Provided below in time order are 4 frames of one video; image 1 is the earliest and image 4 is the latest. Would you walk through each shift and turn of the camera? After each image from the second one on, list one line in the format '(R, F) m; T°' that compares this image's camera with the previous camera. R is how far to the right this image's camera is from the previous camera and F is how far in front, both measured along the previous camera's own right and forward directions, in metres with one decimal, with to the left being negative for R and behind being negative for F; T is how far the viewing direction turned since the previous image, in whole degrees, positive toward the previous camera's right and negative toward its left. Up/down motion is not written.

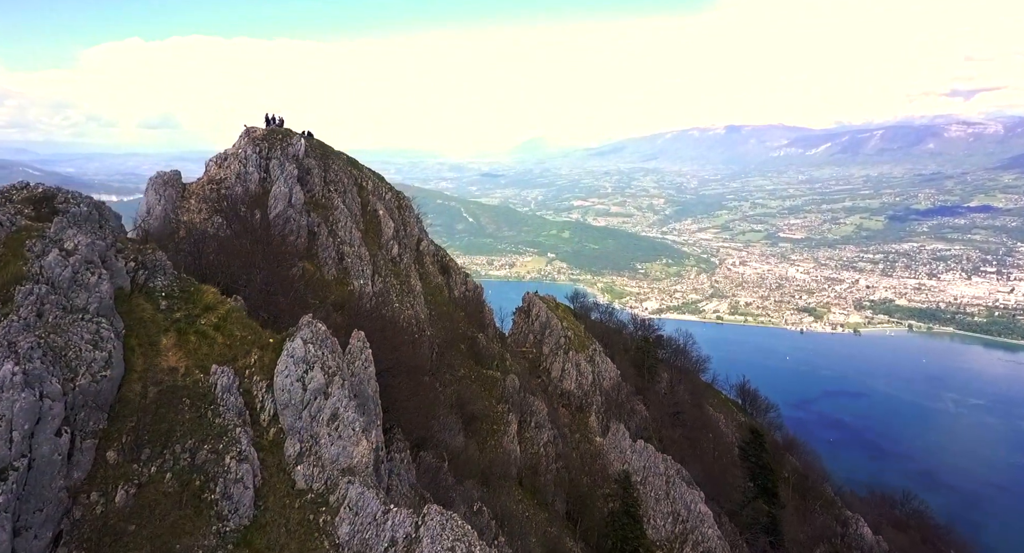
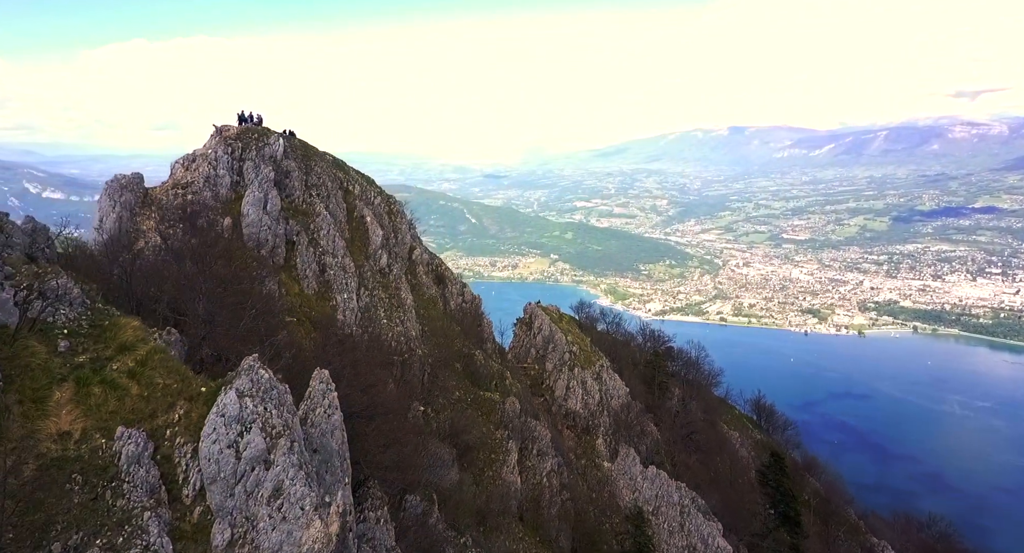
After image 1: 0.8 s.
(+0.2, +4.3) m; 0°
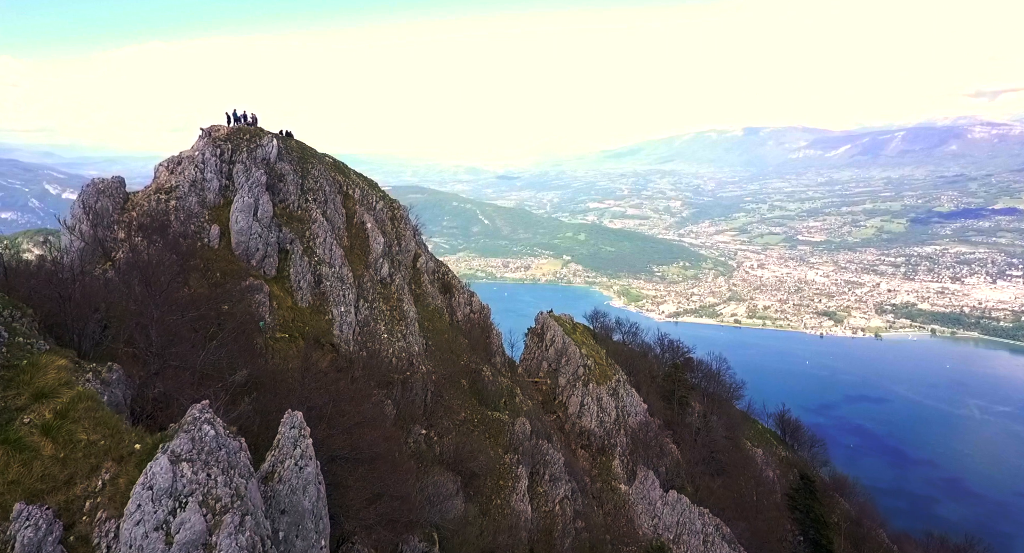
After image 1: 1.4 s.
(+0.1, +3.3) m; -1°
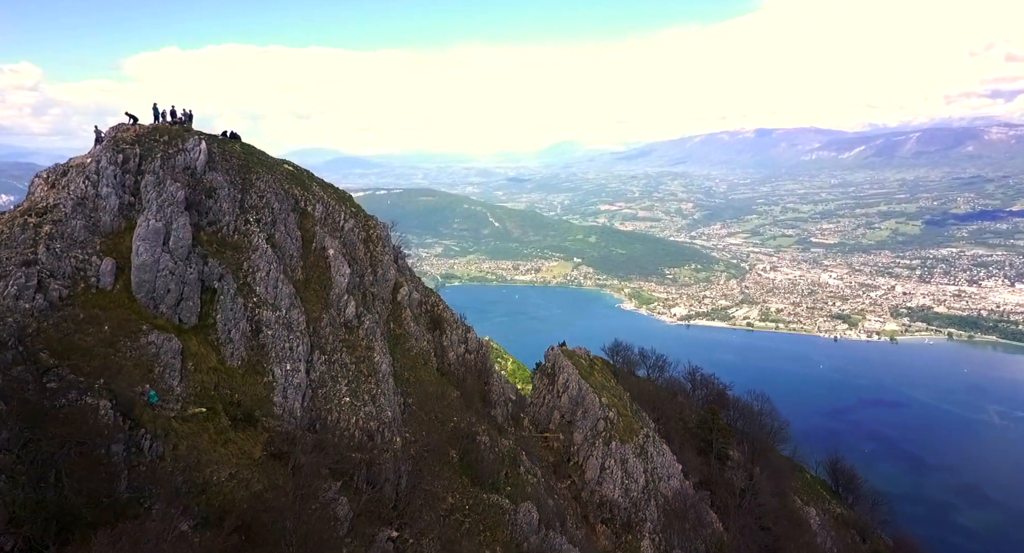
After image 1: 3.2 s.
(+0.4, +9.6) m; -1°
